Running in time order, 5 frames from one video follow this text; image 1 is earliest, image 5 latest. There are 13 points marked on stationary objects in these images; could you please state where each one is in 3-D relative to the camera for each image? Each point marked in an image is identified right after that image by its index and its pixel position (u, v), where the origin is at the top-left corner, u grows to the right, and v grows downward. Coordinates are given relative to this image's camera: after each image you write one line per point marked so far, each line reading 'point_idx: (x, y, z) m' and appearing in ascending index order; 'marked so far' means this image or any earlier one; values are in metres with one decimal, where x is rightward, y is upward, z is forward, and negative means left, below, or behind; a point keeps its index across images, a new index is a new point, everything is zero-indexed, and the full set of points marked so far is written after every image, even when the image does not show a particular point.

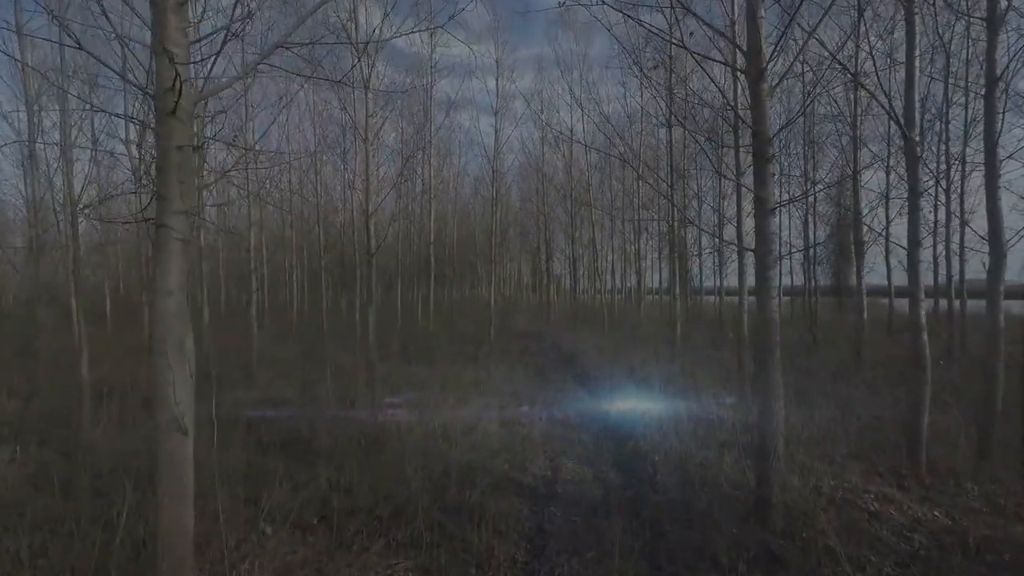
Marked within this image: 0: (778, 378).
0: (+1.8, -0.6, +4.4) m
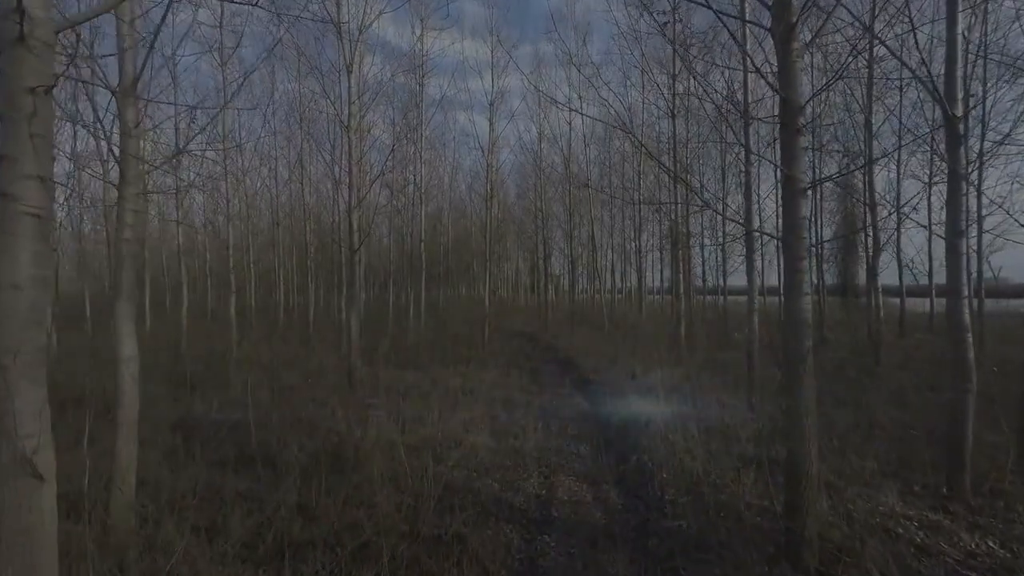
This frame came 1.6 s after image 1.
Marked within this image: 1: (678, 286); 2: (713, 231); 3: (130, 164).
0: (+1.7, -0.6, +3.7) m
1: (+4.0, +0.1, +15.9) m
2: (+3.1, +0.9, +10.0) m
3: (-2.7, +0.9, +4.6) m
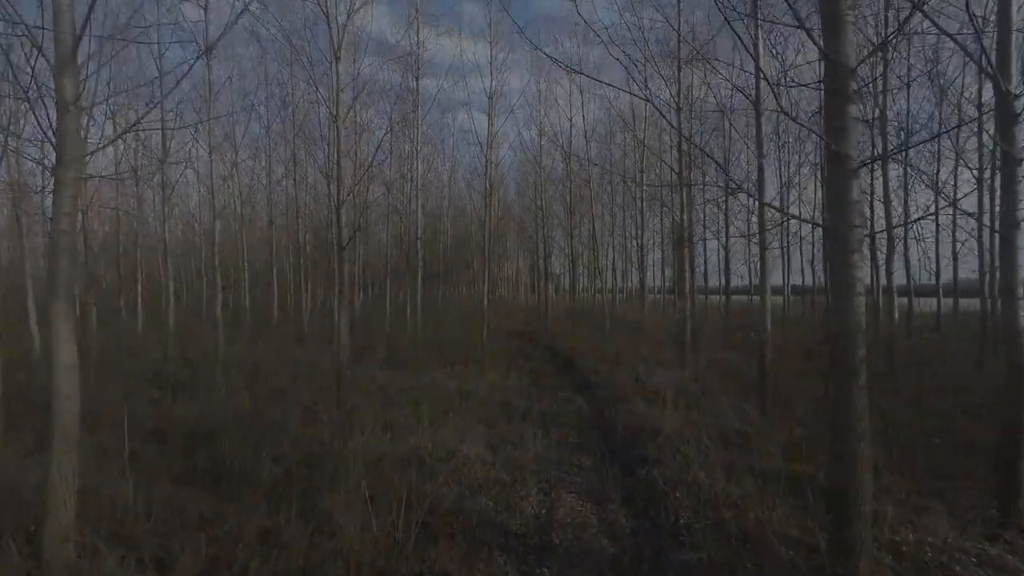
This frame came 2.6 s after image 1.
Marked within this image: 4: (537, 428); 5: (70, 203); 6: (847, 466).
0: (+1.7, -0.6, +3.1) m
1: (+4.0, +0.1, +15.3) m
2: (+3.1, +0.9, +9.4) m
3: (-2.7, +0.9, +4.0) m
4: (+0.3, -1.8, +8.3) m
5: (-2.7, +0.5, +4.0) m
6: (+1.6, -0.8, +3.1) m
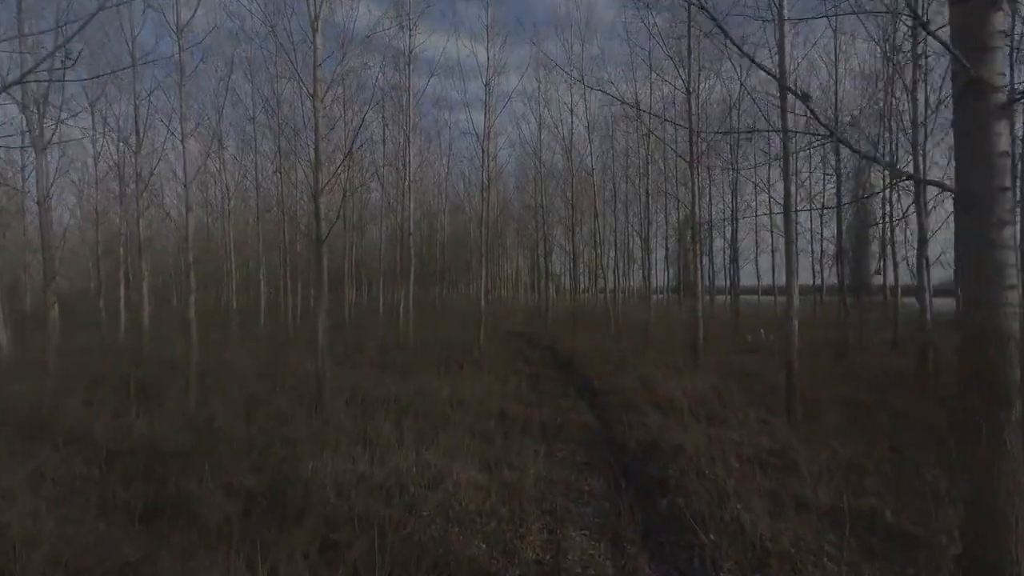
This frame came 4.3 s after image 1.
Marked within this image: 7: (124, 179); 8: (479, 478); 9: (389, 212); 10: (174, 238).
0: (+1.6, -0.5, +2.1) m
1: (+4.0, +0.1, +14.3) m
2: (+3.0, +0.9, +8.5) m
3: (-2.7, +0.9, +3.0) m
4: (+0.3, -1.7, +7.3) m
5: (-2.7, +0.6, +3.1) m
6: (+1.6, -0.8, +2.1) m
7: (-8.2, +2.3, +13.8) m
8: (-0.3, -1.7, +5.8) m
9: (-3.7, +2.3, +19.9) m
10: (-8.5, +1.3, +16.4) m
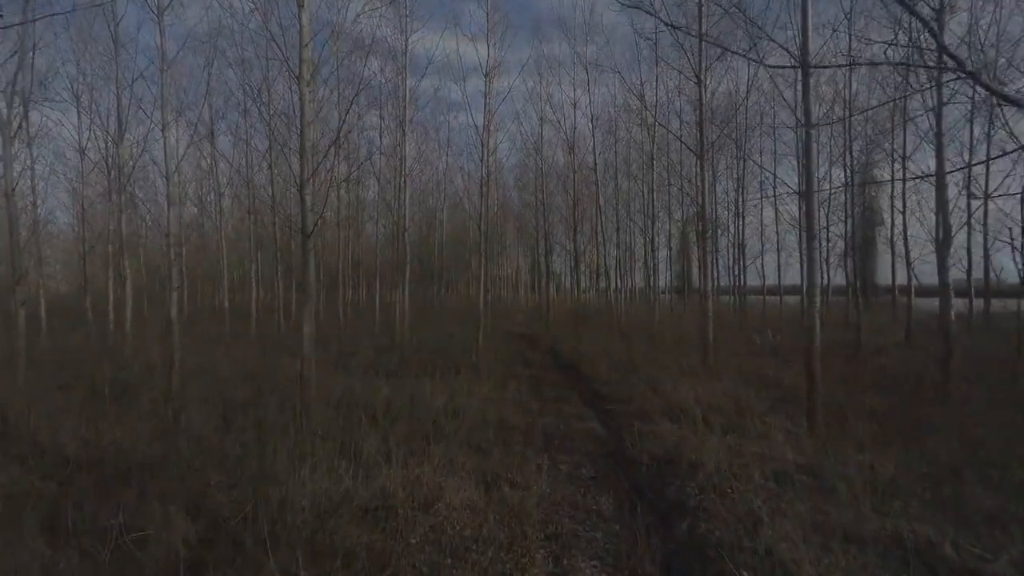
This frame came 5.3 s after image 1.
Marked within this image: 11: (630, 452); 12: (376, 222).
0: (+1.7, -0.5, +1.5) m
1: (+4.0, +0.1, +13.7) m
2: (+3.1, +0.9, +7.9) m
3: (-2.7, +0.9, +2.4) m
4: (+0.3, -1.7, +6.7) m
5: (-2.7, +0.6, +2.5) m
6: (+1.6, -0.8, +1.5) m
7: (-8.2, +2.3, +13.2) m
8: (-0.3, -1.7, +5.2) m
9: (-3.7, +2.3, +19.3) m
10: (-8.5, +1.3, +15.8) m
11: (+1.2, -1.7, +6.7) m
12: (-4.1, +2.0, +19.7) m
